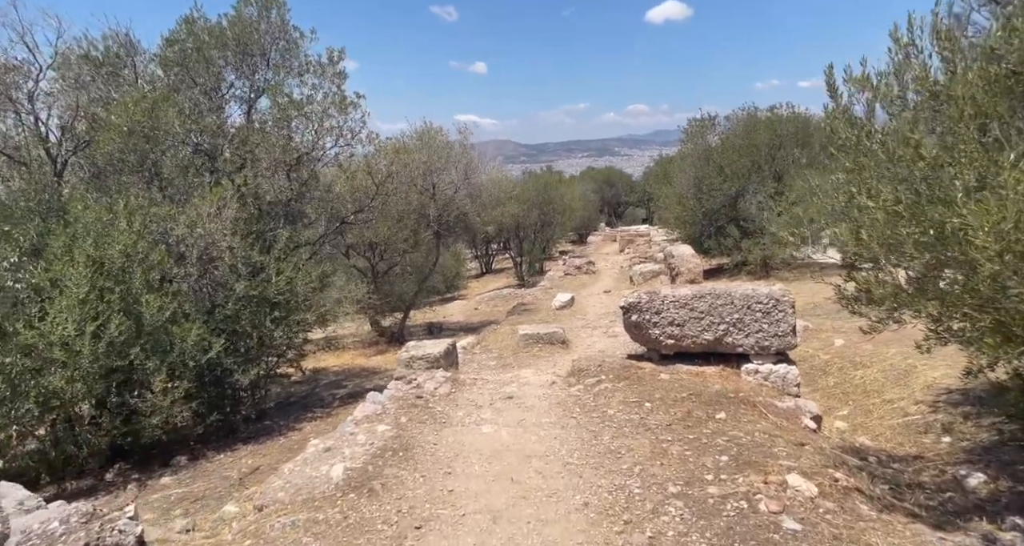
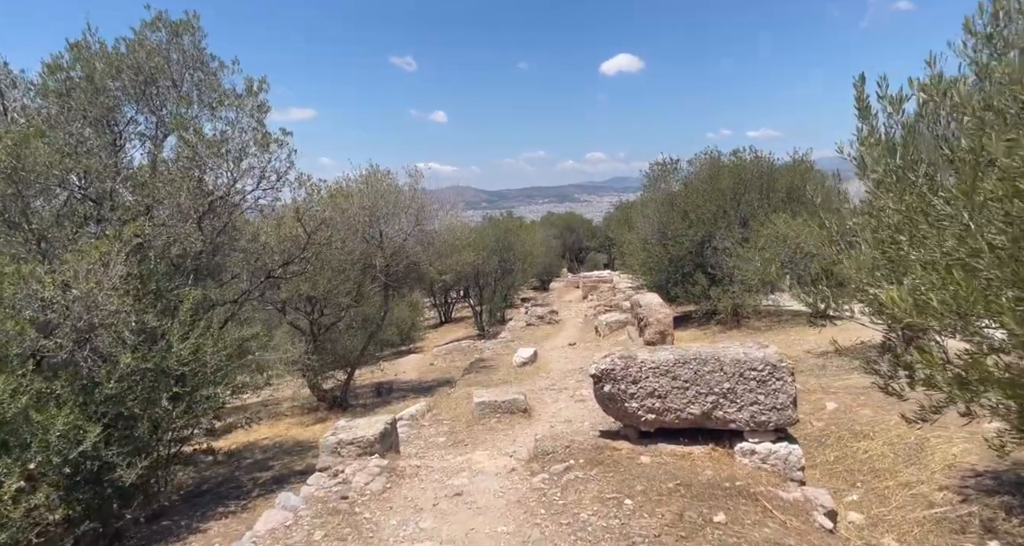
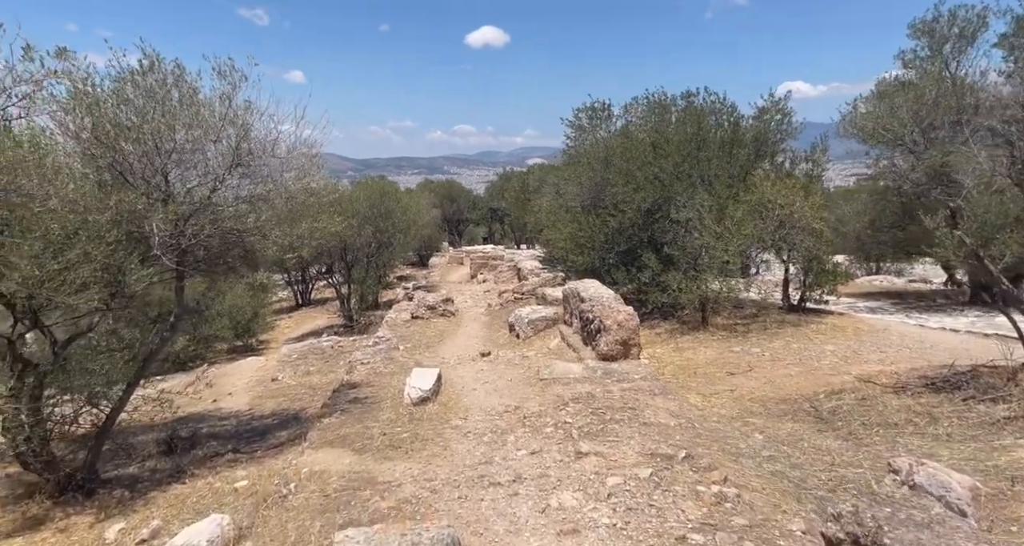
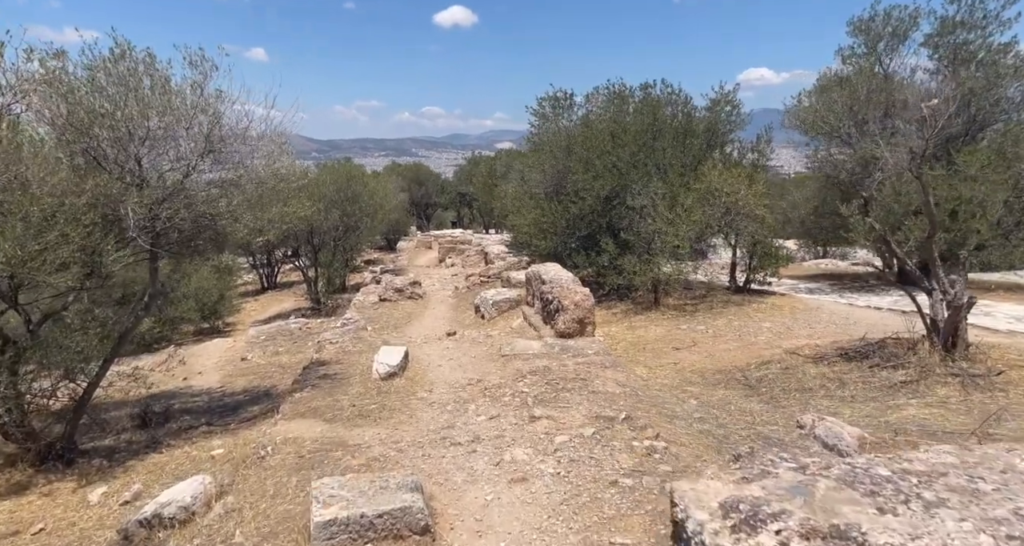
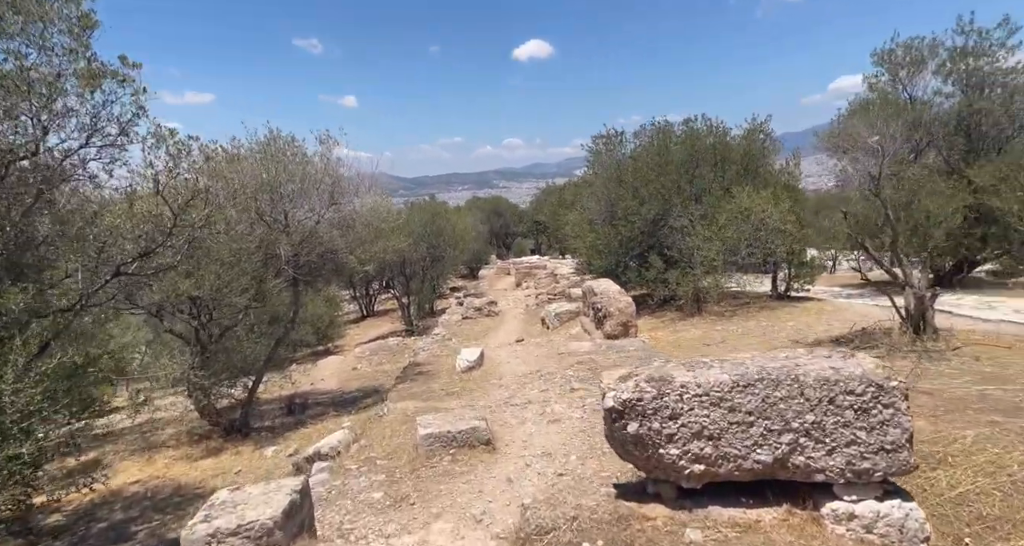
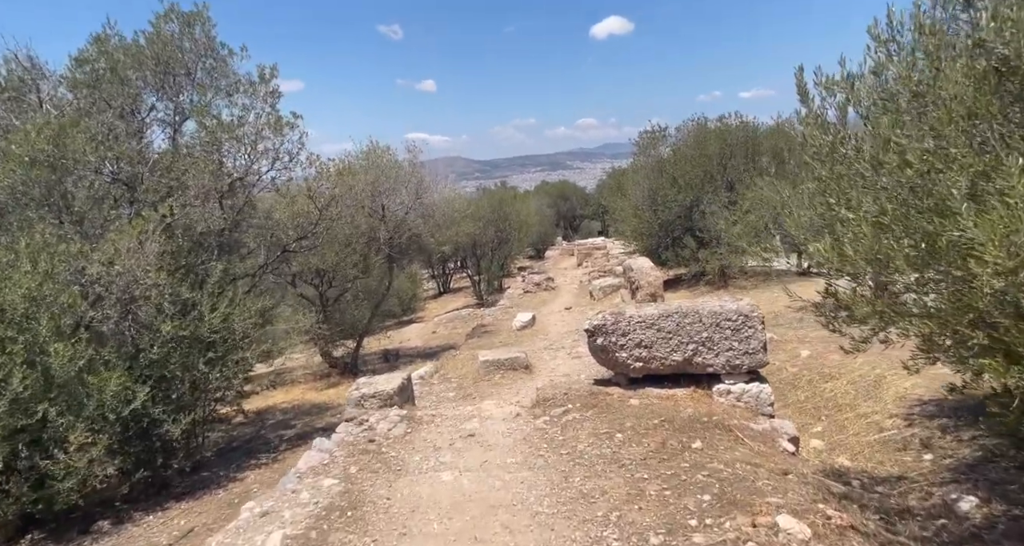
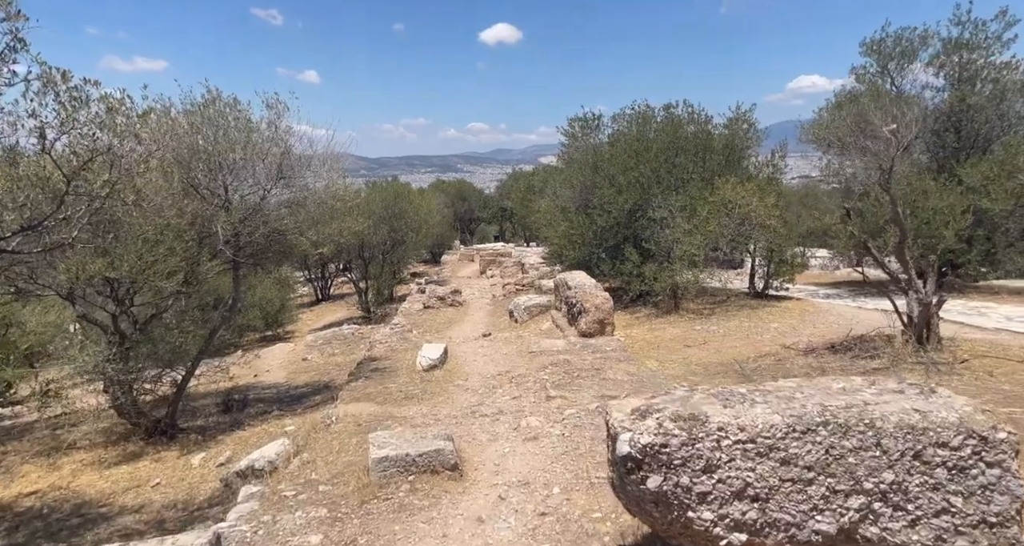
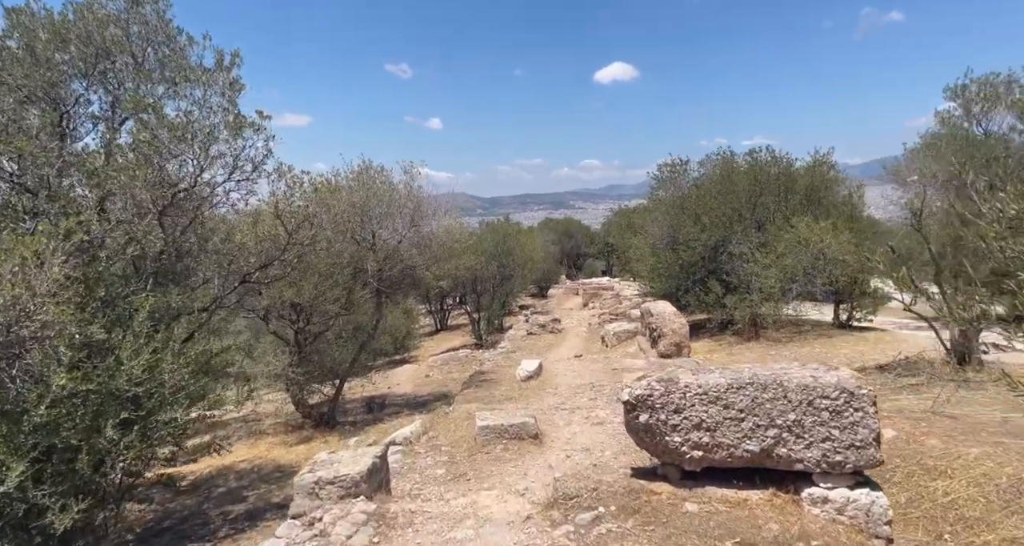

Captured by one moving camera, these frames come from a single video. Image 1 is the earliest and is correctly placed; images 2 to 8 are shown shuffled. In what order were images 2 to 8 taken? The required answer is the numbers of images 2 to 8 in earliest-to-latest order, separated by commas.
6, 2, 8, 5, 7, 4, 3
